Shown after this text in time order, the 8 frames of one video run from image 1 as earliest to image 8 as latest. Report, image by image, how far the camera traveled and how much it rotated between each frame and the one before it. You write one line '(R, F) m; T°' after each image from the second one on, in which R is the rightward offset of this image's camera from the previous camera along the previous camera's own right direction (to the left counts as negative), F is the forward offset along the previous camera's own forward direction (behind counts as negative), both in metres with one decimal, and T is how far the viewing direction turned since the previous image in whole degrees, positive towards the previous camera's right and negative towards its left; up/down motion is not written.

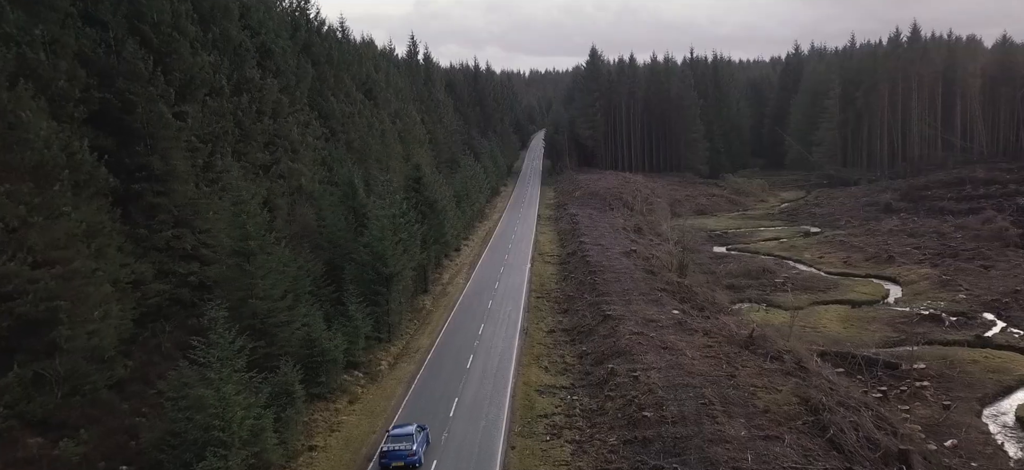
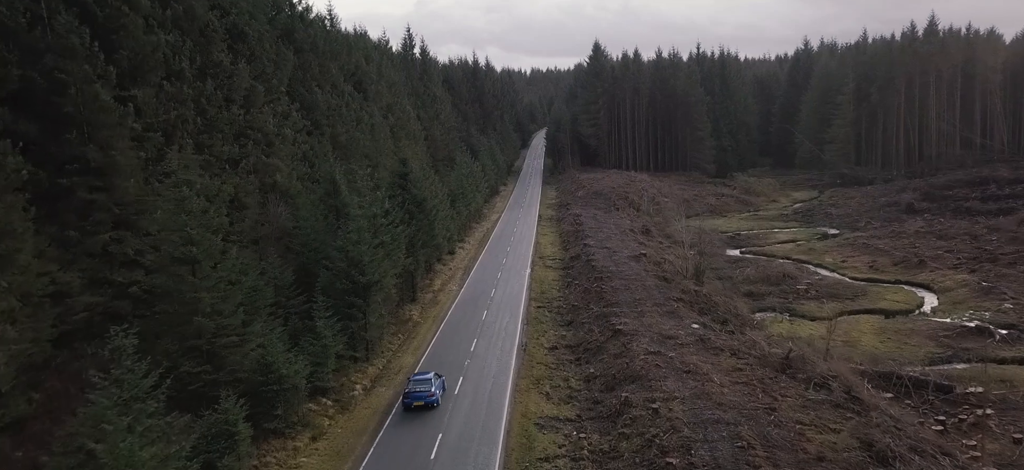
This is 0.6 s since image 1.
(+0.2, +4.0) m; 0°
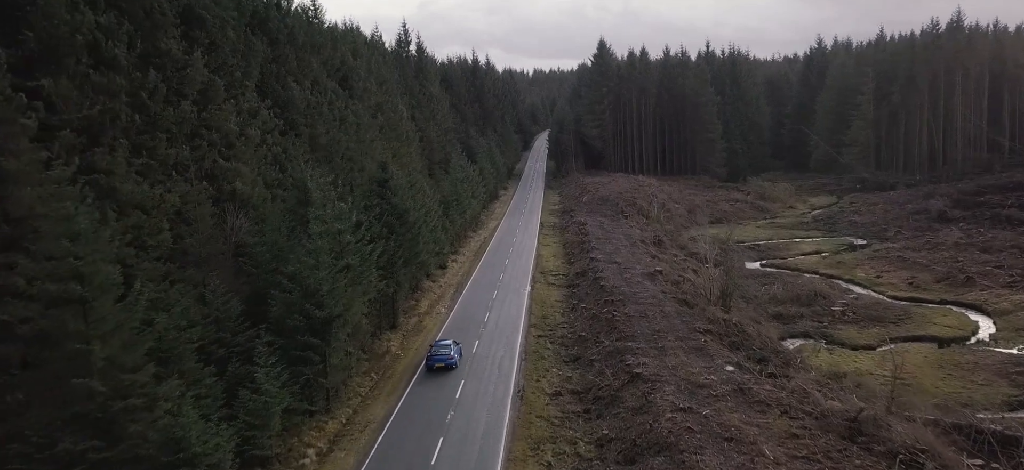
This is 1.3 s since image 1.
(+0.2, +5.0) m; 0°
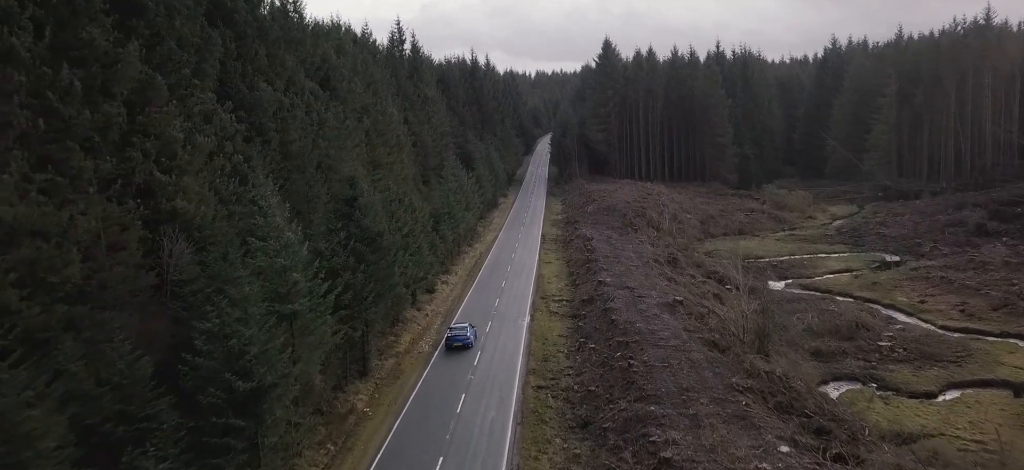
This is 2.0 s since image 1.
(+0.3, +5.2) m; 0°
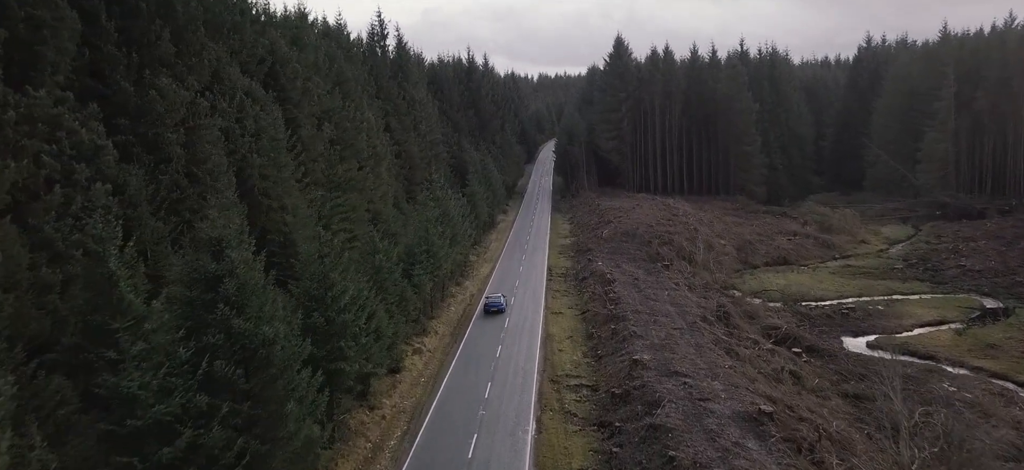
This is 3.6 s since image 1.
(+0.1, +11.3) m; 0°
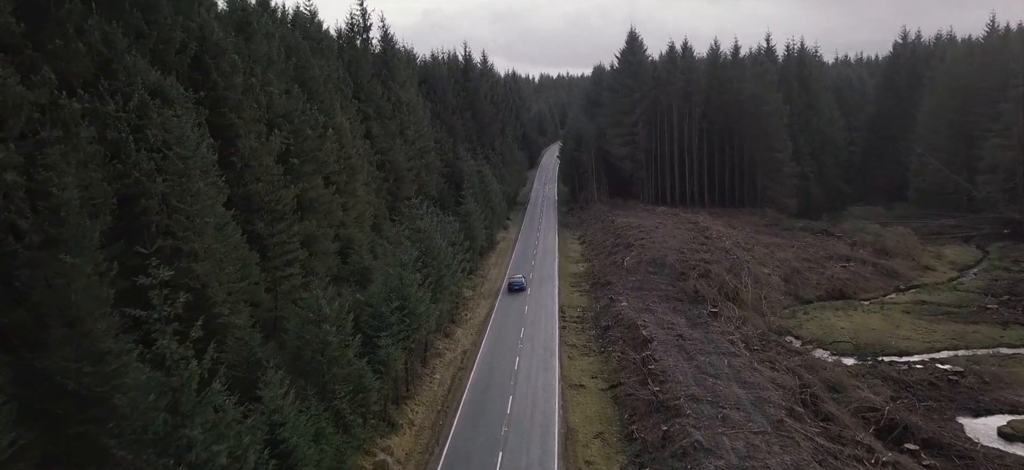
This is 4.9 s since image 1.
(-0.2, +9.6) m; 0°
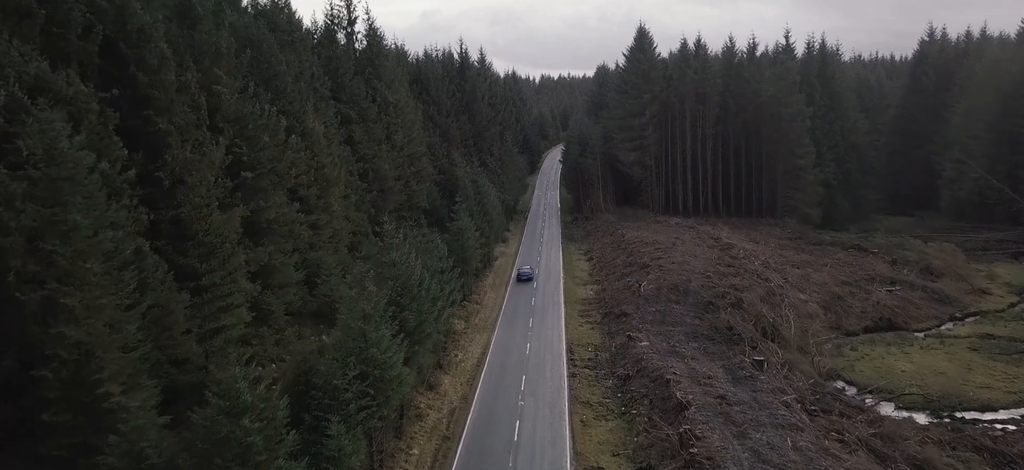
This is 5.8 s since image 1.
(0.0, +6.4) m; 0°
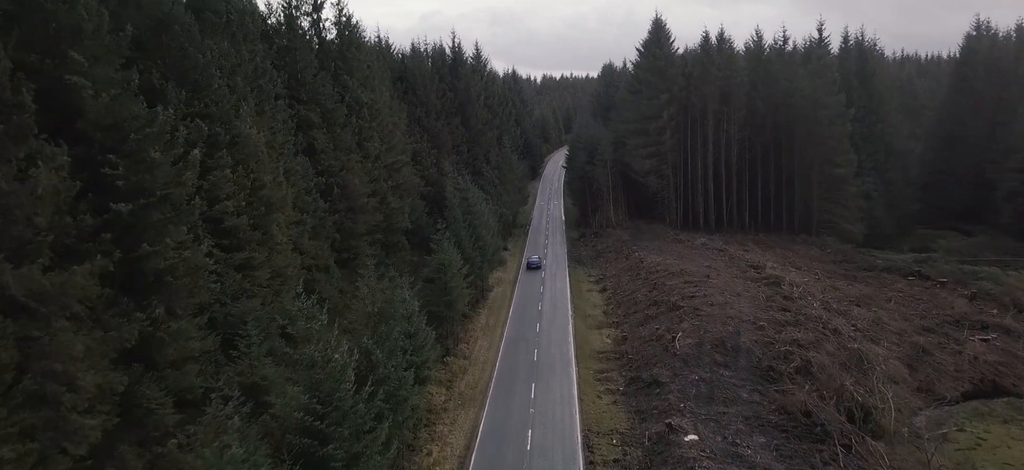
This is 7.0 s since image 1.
(+0.2, +9.4) m; 0°
